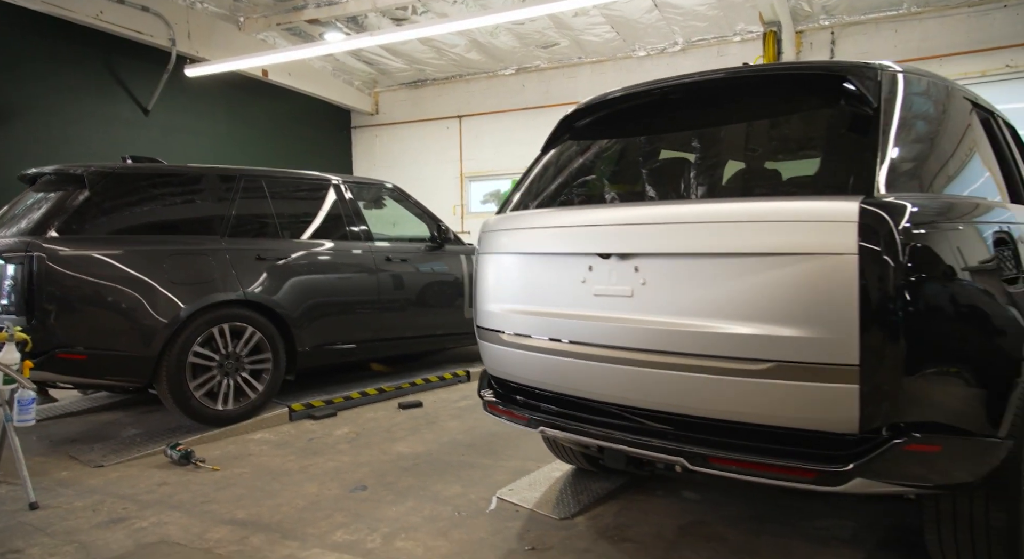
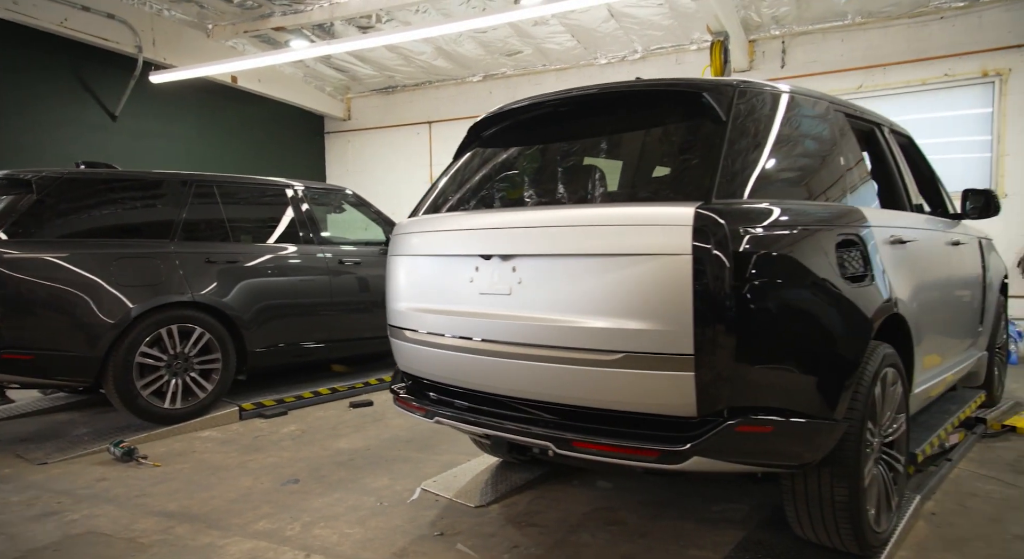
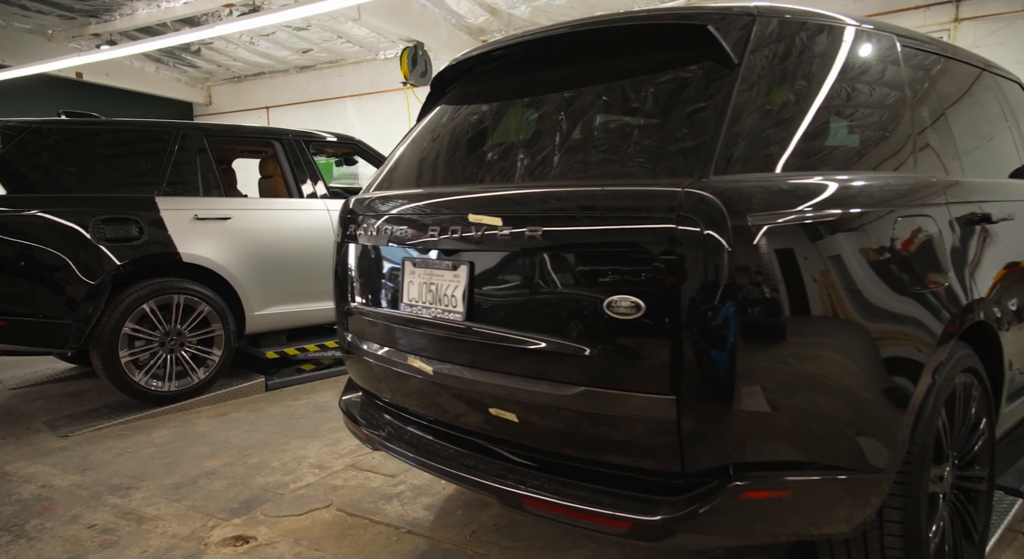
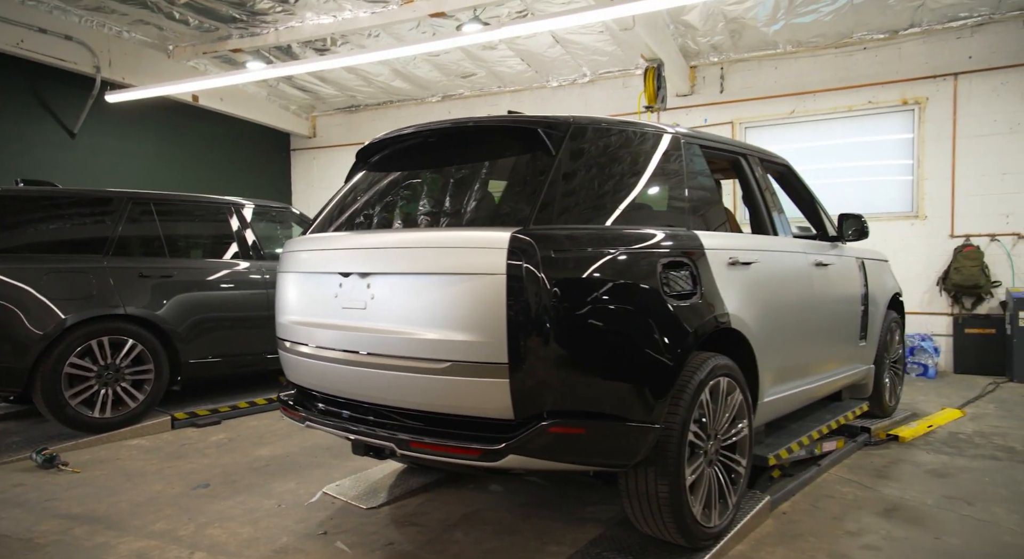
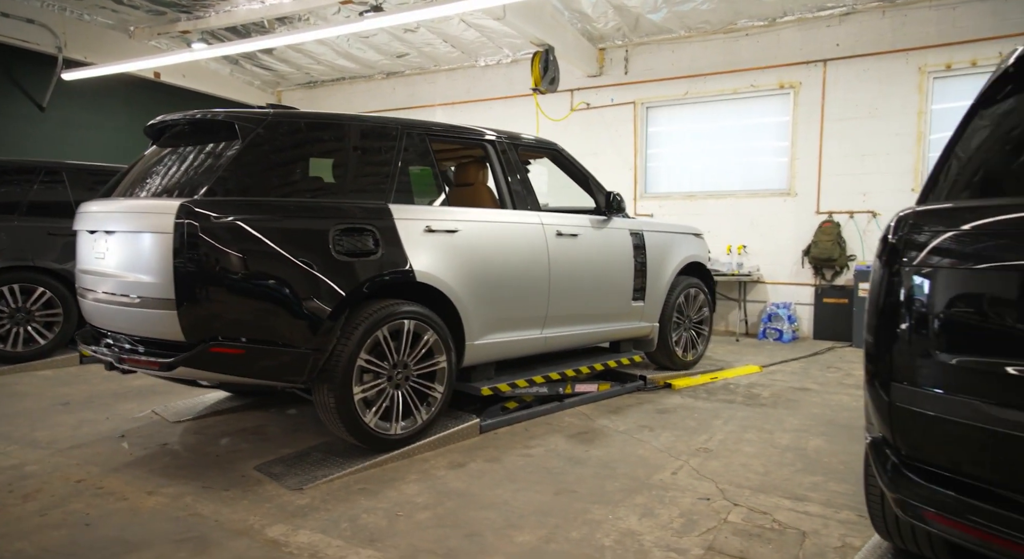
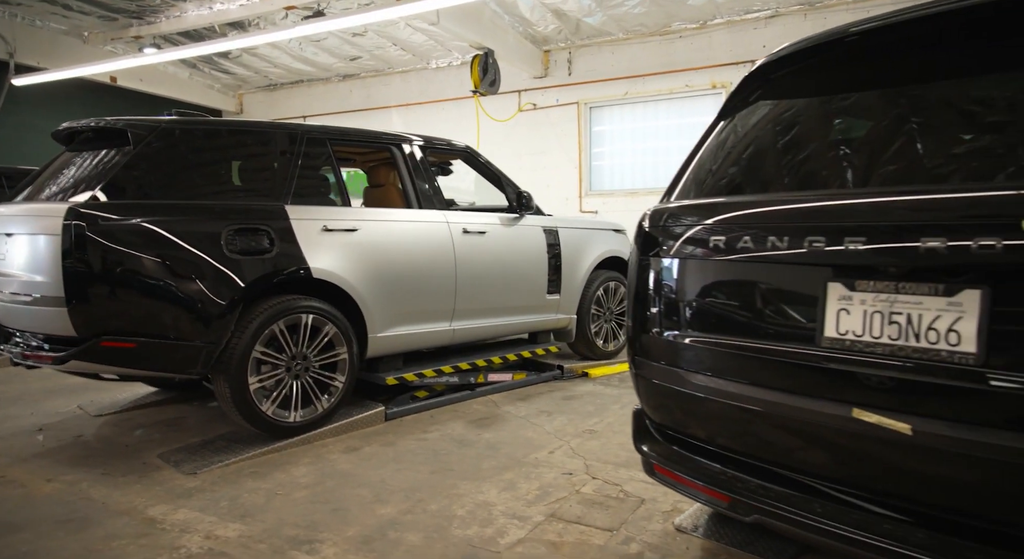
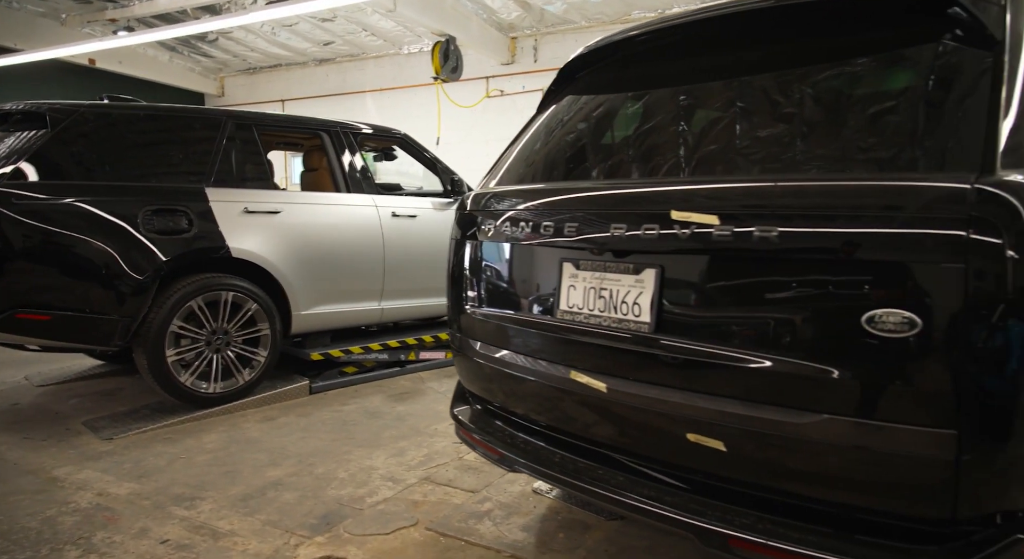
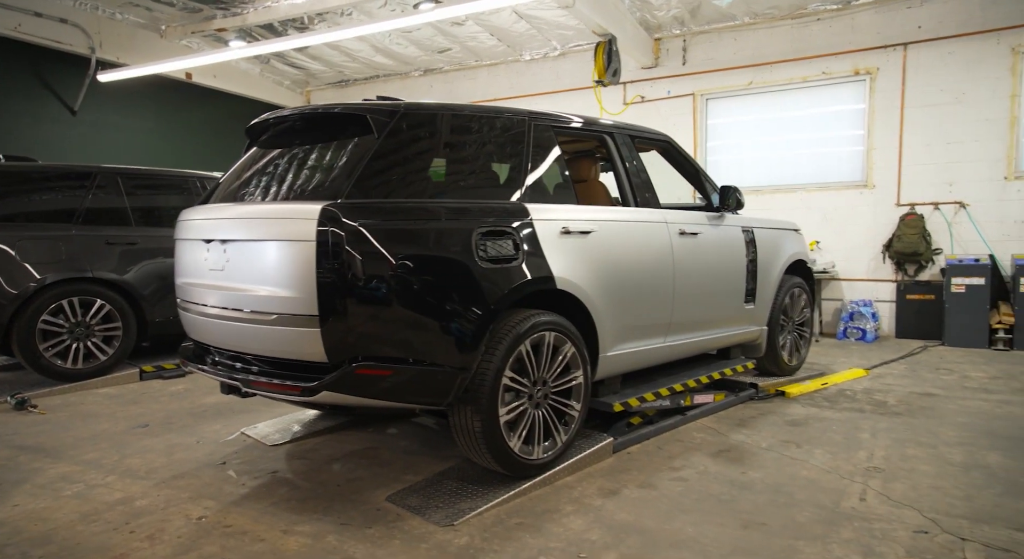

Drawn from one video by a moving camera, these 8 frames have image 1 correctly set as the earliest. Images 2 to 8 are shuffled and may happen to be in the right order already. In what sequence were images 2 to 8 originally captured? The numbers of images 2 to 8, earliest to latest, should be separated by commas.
2, 4, 8, 5, 6, 7, 3
